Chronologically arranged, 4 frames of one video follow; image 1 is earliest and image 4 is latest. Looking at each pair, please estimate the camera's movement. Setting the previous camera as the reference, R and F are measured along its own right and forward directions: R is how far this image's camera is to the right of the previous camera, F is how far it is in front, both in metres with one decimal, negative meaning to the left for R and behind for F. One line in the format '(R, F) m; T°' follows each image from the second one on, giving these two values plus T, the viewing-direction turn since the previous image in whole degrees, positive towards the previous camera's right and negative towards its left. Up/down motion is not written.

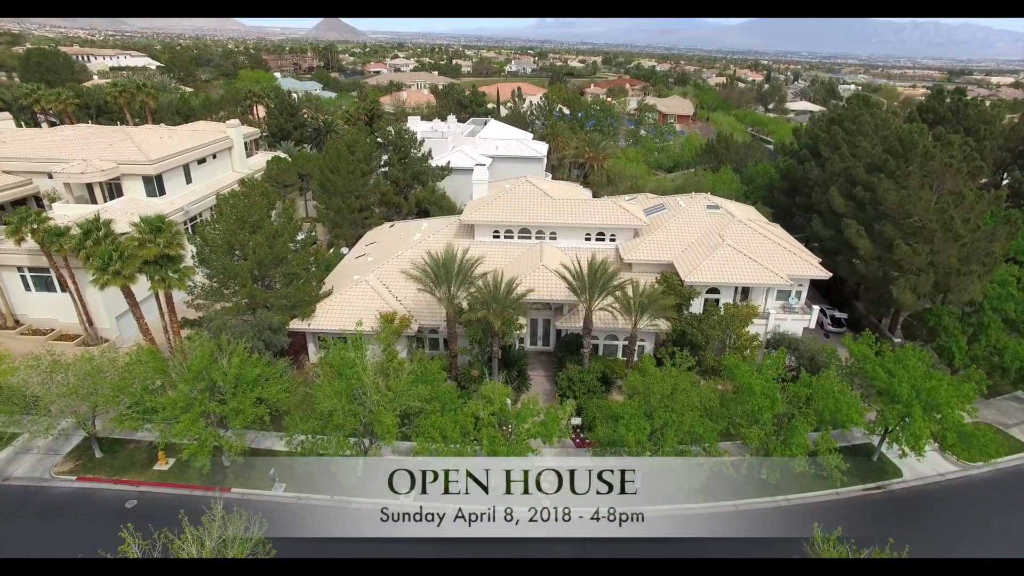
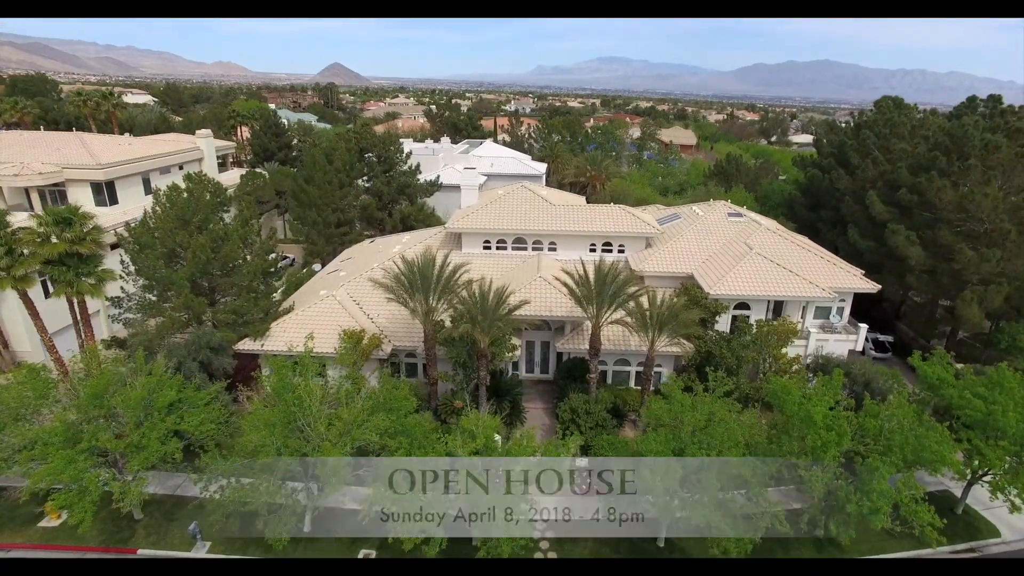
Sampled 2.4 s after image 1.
(+0.3, +4.3) m; 0°
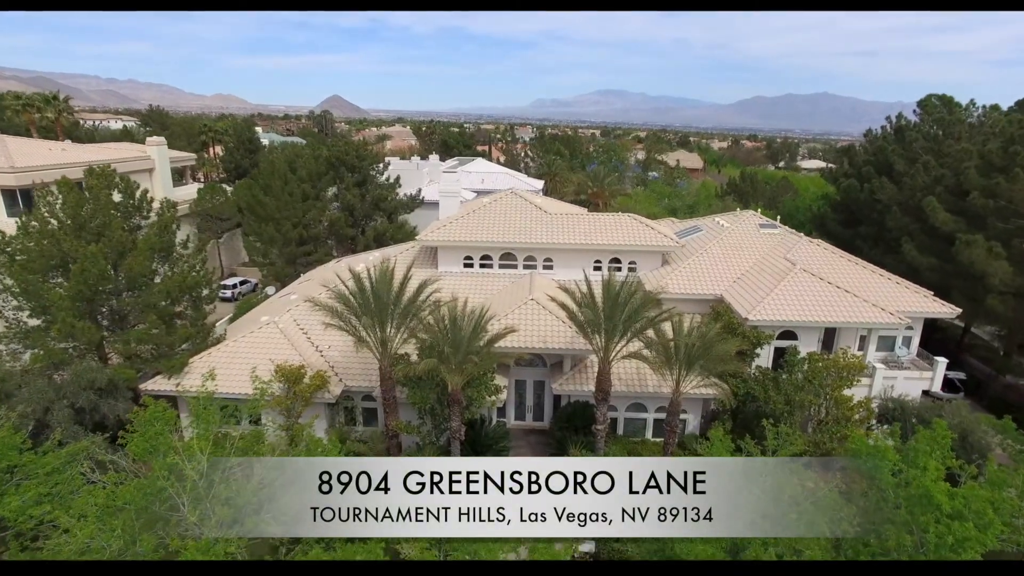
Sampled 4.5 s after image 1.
(+0.5, +4.9) m; 0°
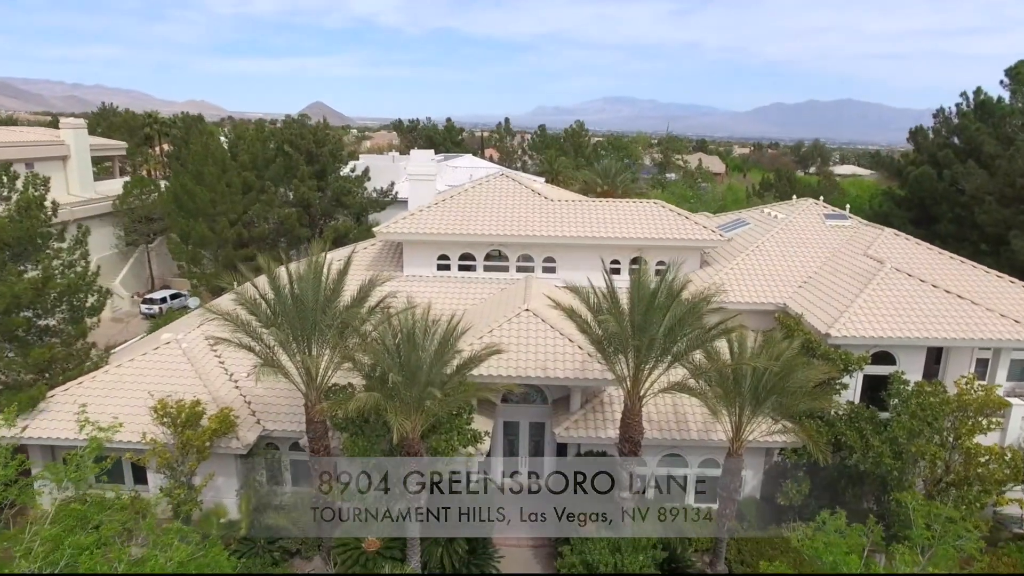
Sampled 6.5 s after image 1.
(+0.5, +5.2) m; -1°
